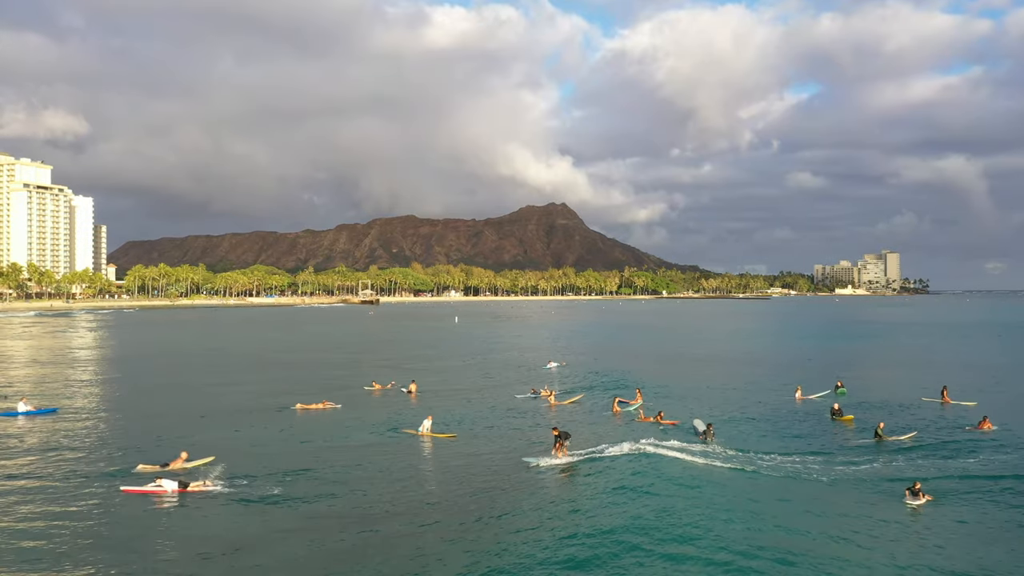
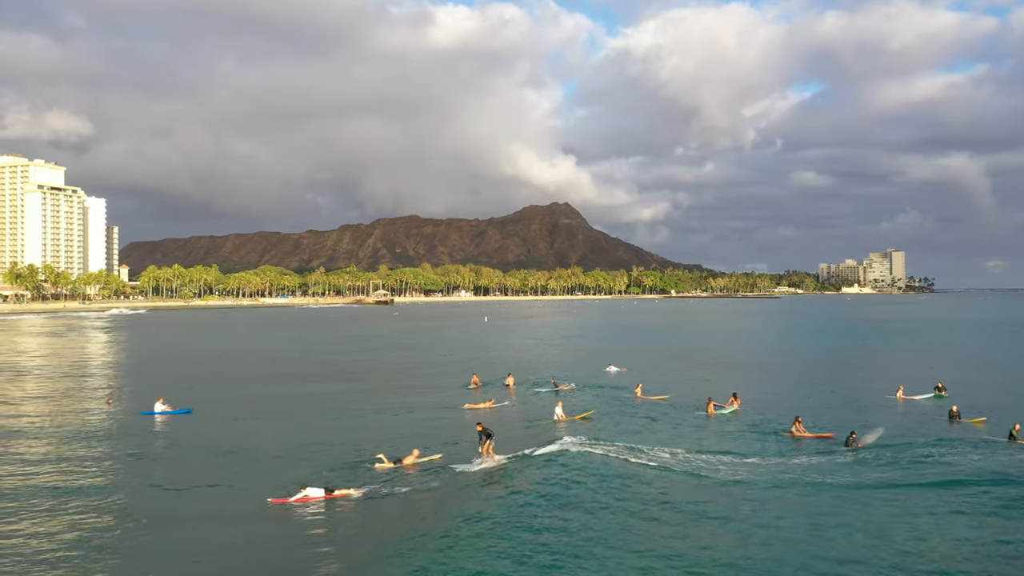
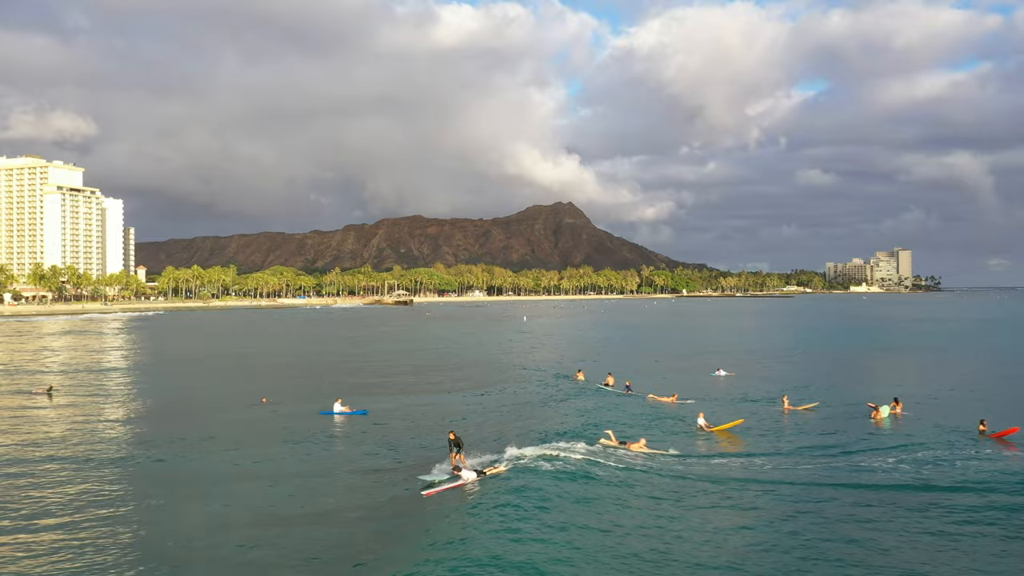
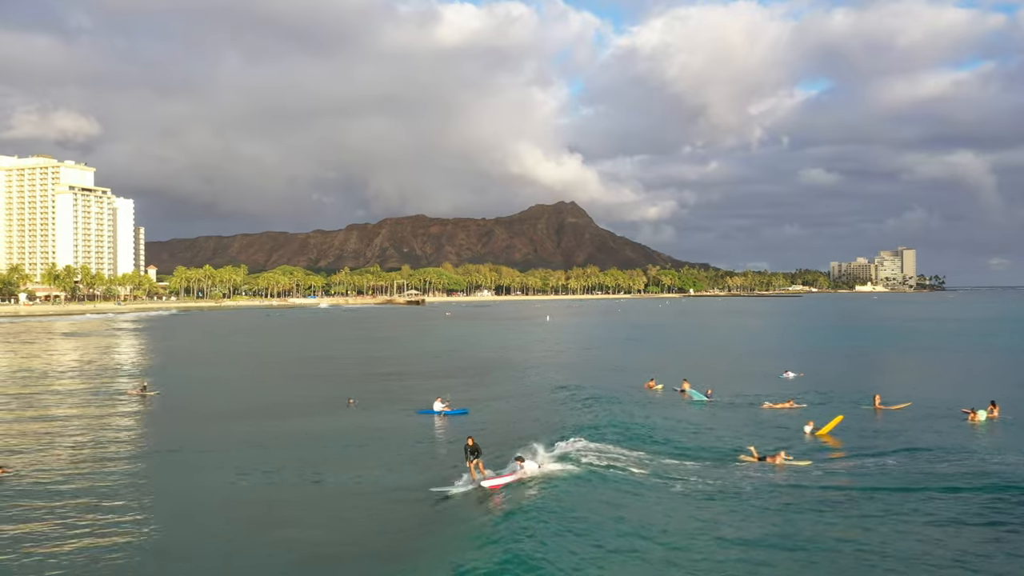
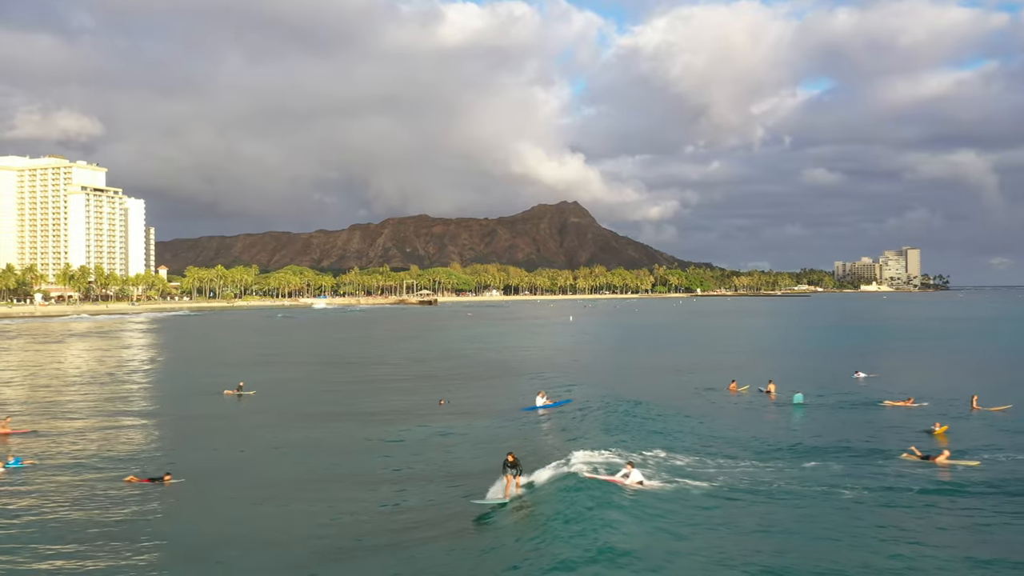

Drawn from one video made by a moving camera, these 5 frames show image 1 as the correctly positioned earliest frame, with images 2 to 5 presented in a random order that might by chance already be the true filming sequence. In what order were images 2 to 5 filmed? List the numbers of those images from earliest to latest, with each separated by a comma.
2, 3, 4, 5
